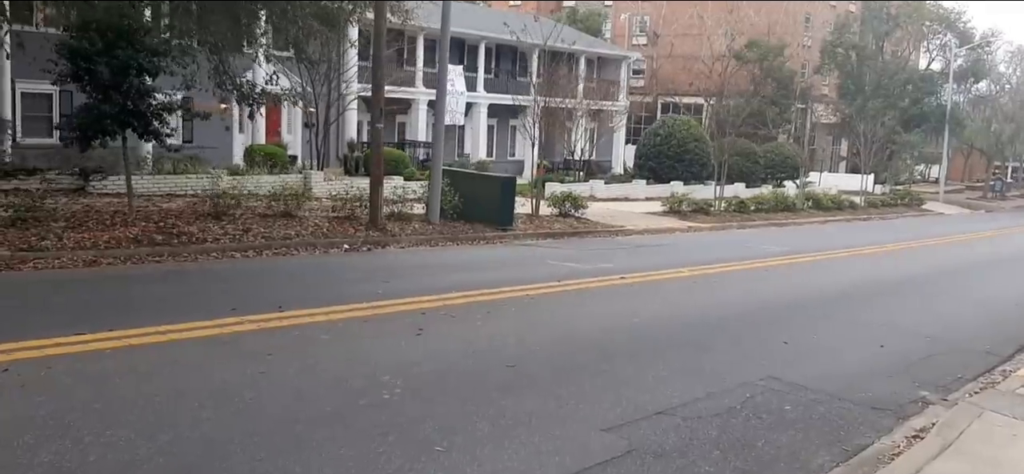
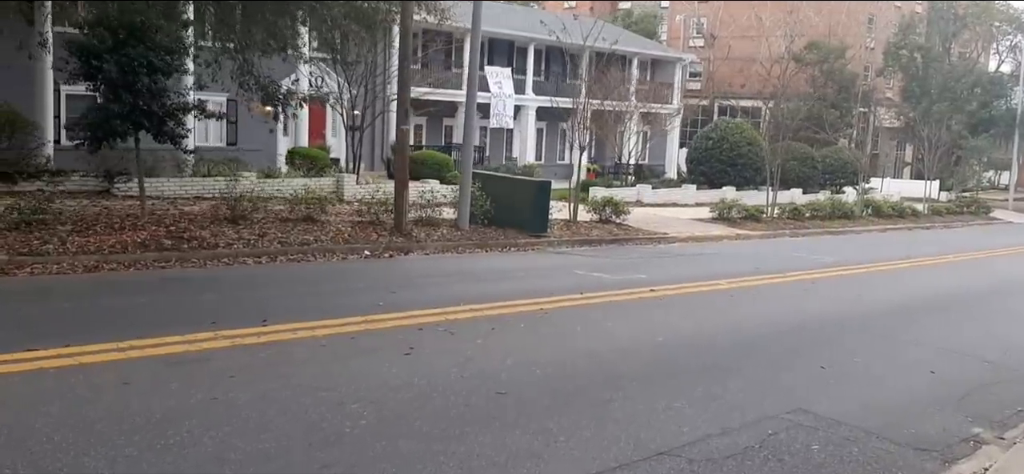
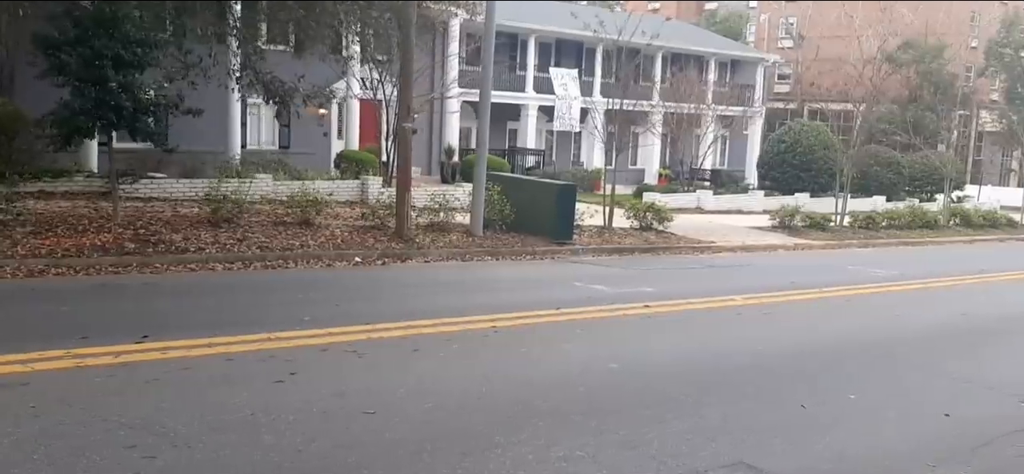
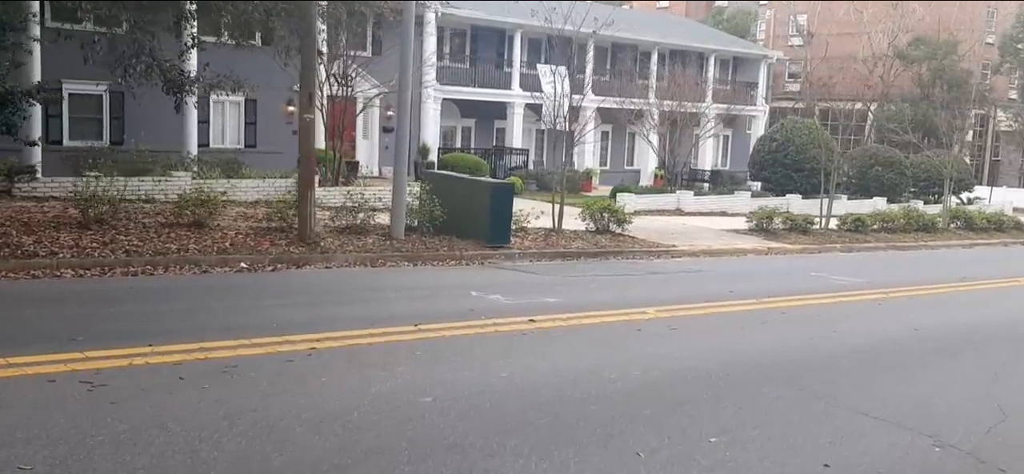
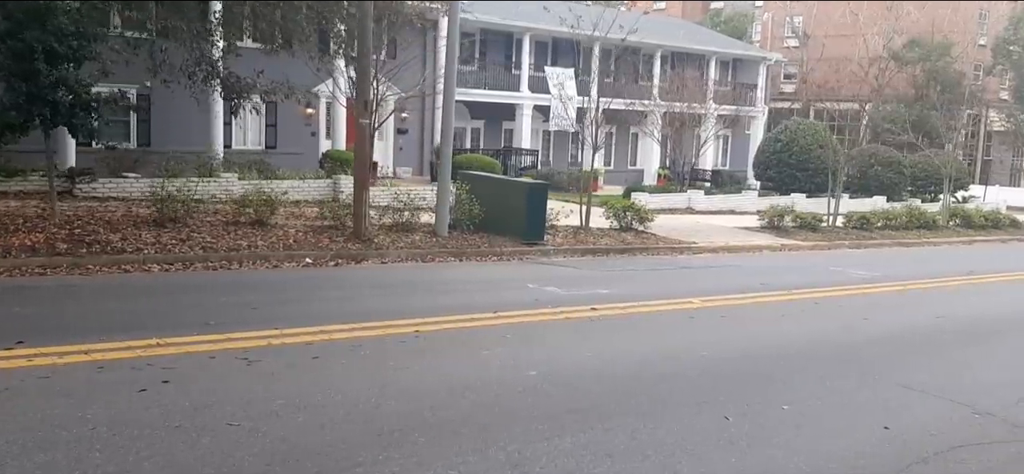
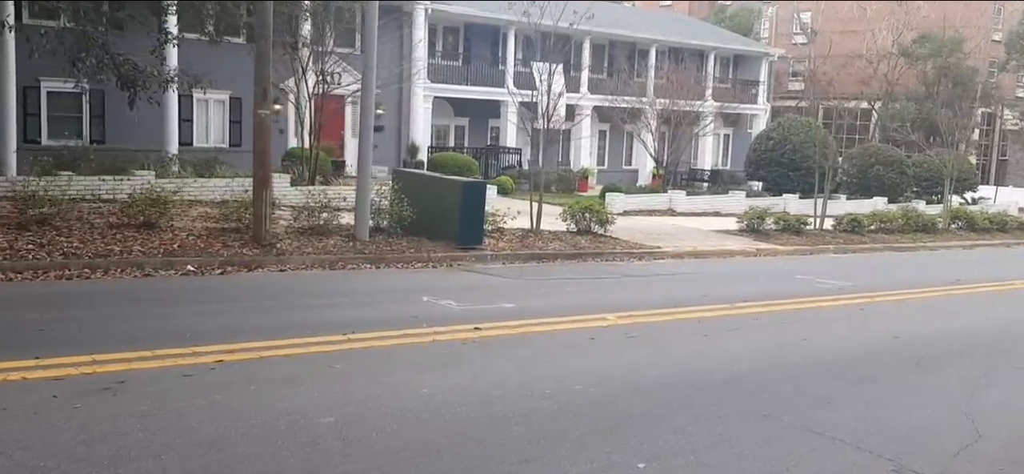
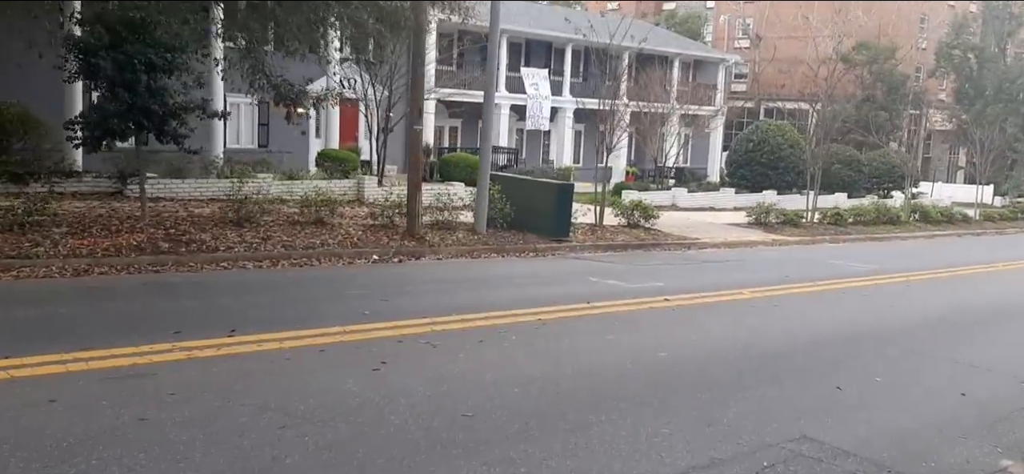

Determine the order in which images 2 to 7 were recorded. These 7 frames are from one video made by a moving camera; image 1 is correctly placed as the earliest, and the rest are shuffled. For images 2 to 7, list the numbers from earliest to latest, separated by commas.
2, 7, 3, 5, 4, 6
